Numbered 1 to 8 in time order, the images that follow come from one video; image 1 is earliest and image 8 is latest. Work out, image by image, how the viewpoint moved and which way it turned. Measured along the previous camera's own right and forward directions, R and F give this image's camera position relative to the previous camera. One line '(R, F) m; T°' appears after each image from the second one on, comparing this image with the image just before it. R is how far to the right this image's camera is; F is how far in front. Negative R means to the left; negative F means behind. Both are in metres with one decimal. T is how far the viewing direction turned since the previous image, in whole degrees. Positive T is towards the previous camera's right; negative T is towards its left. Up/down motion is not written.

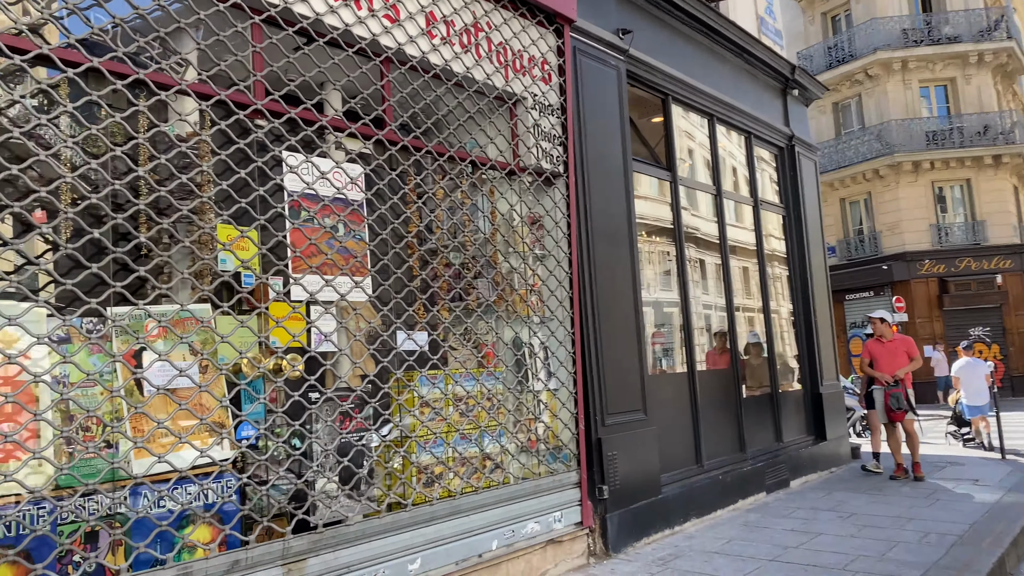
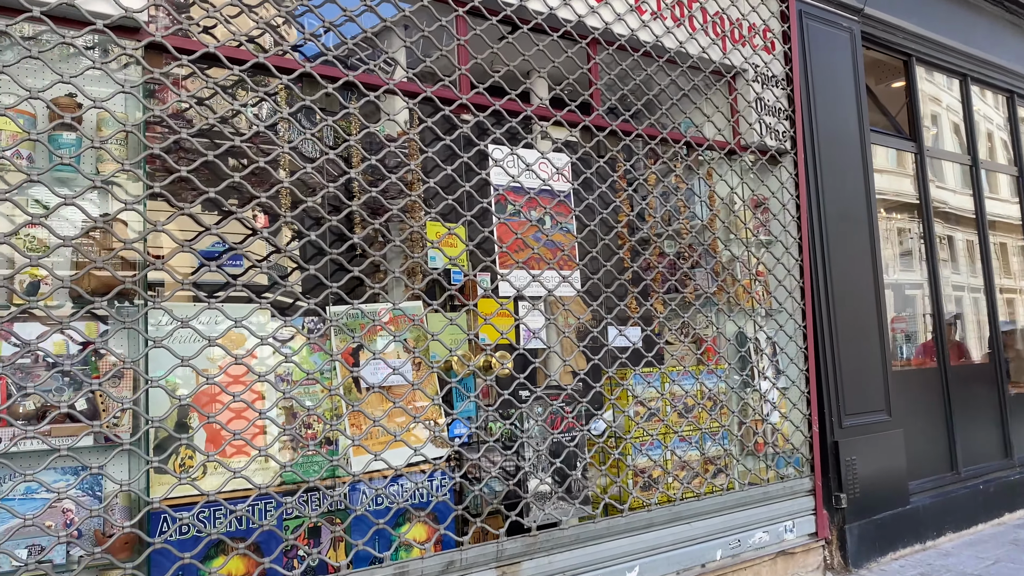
(0.0, +0.2) m; -15°
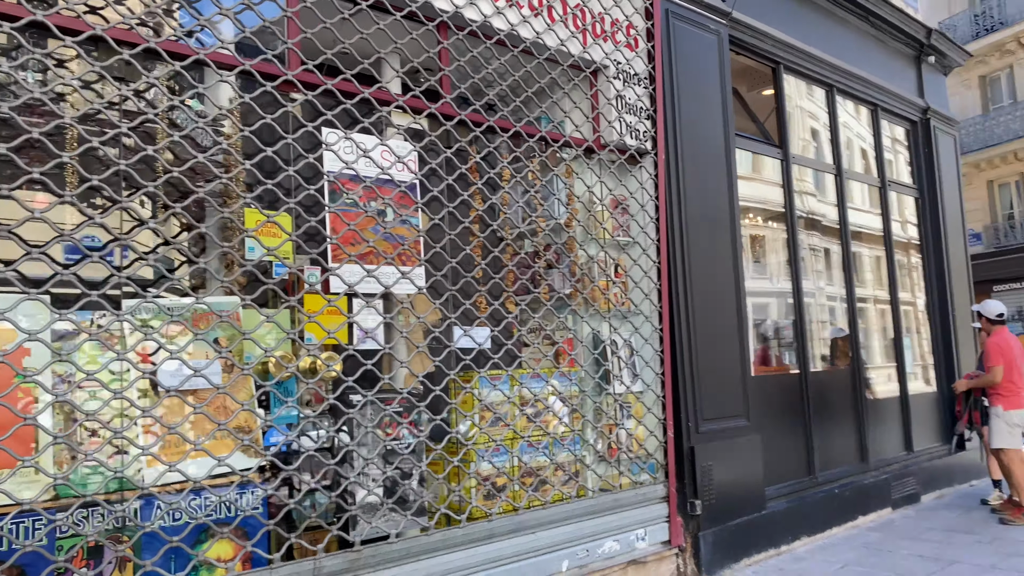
(+0.3, +0.2) m; +6°
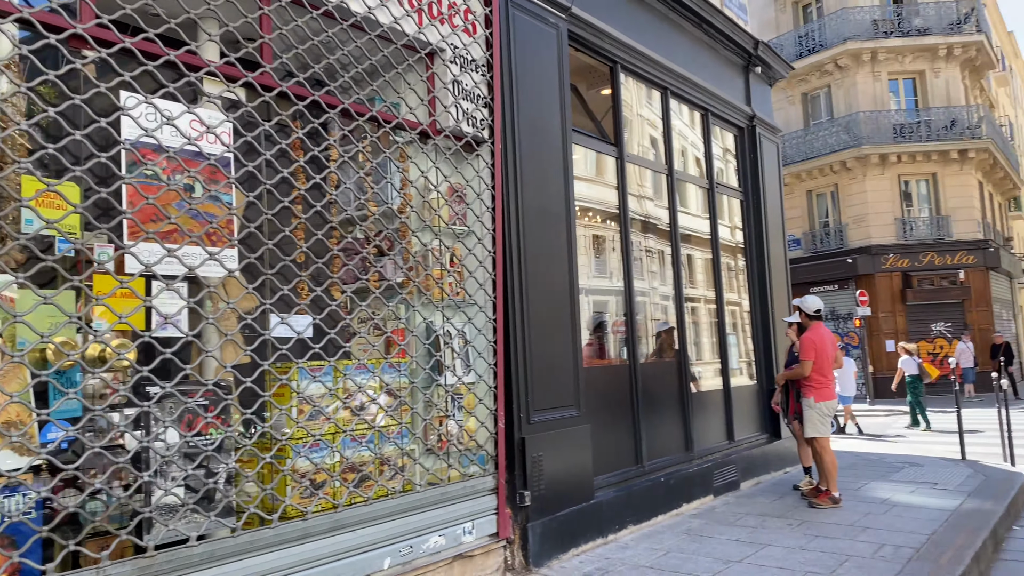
(+0.1, +0.1) m; +10°
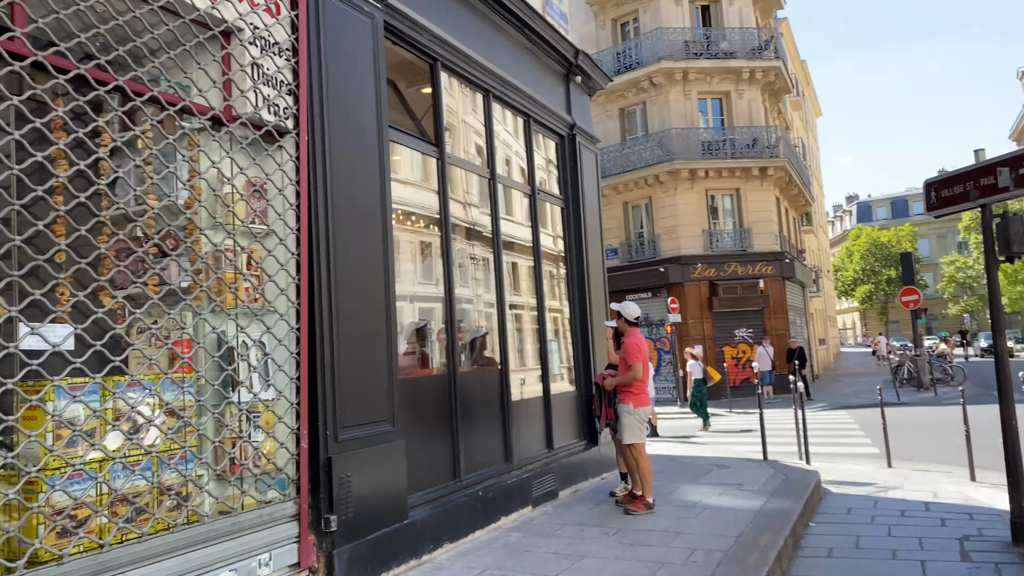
(+0.1, +0.3) m; +12°
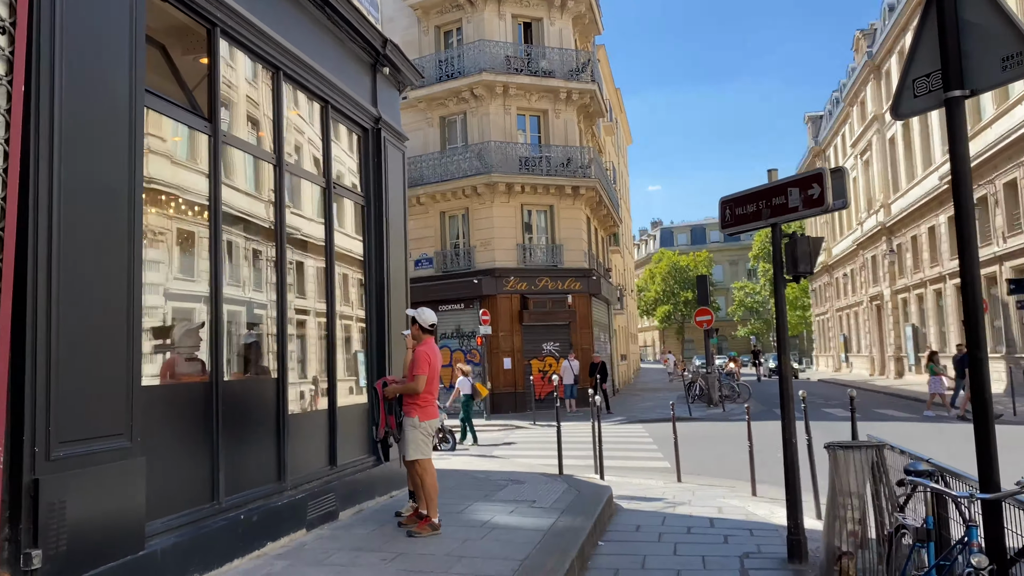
(+0.2, +0.4) m; +12°
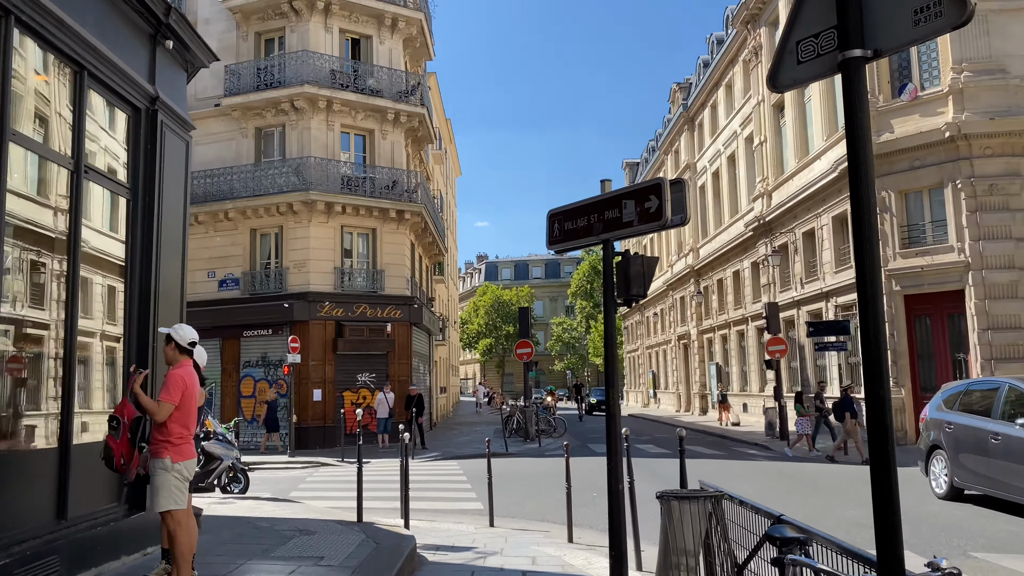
(+0.2, +0.9) m; +12°
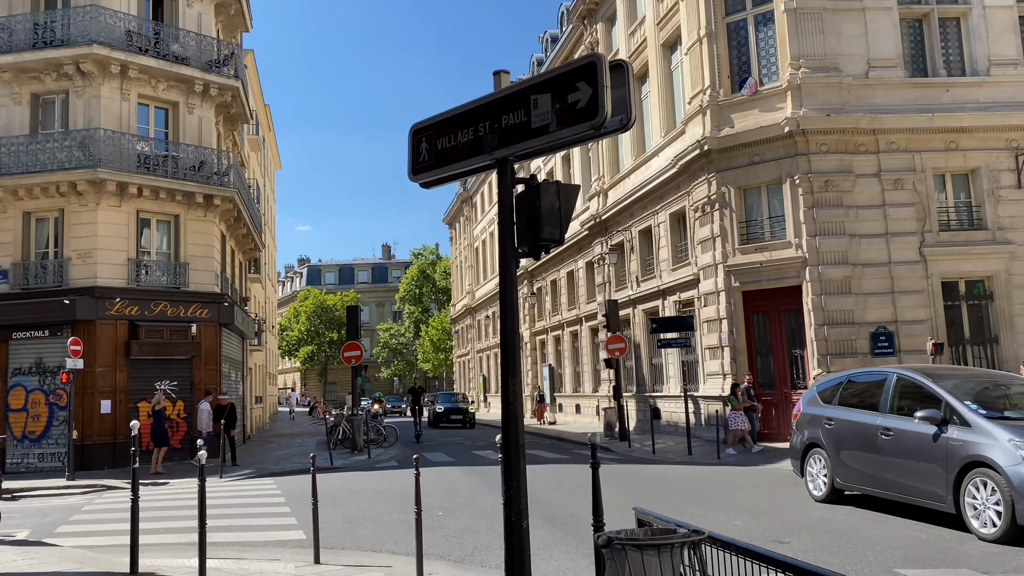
(-0.1, +1.6) m; +12°
